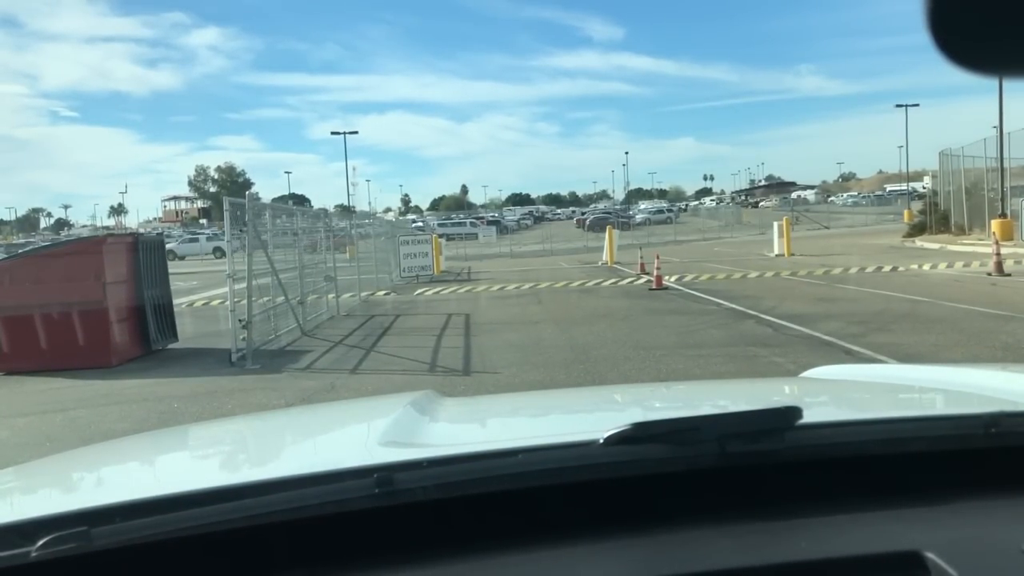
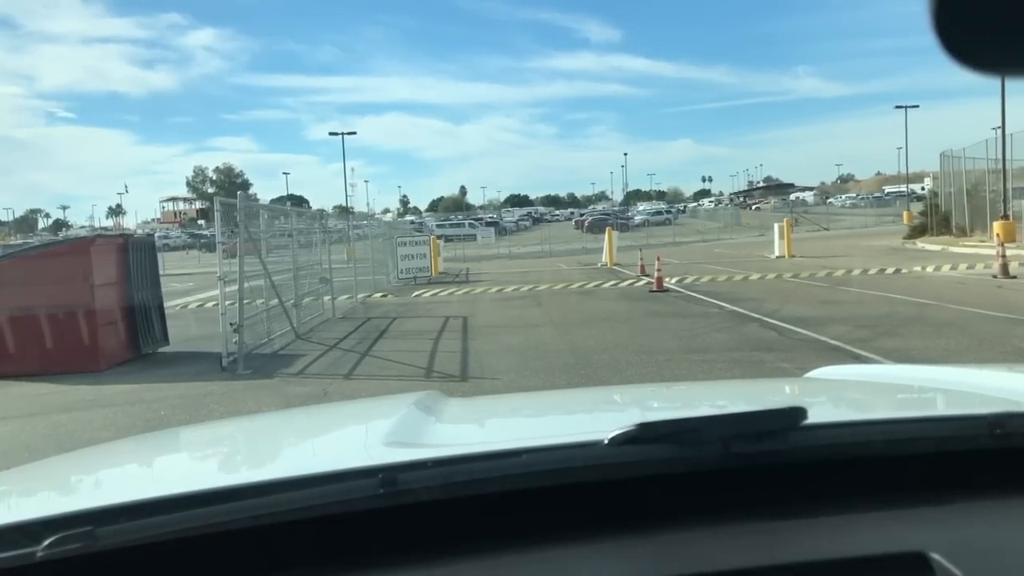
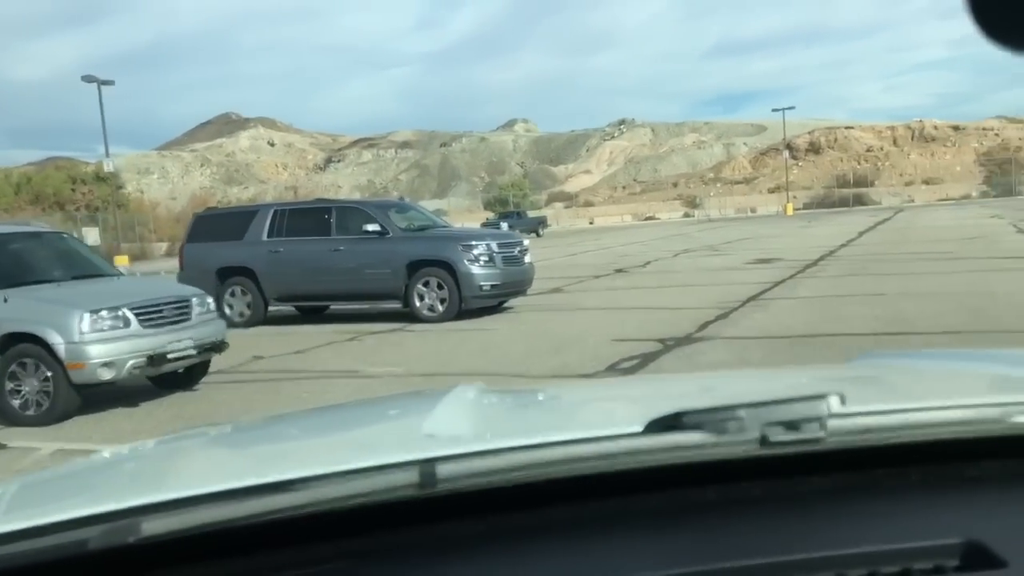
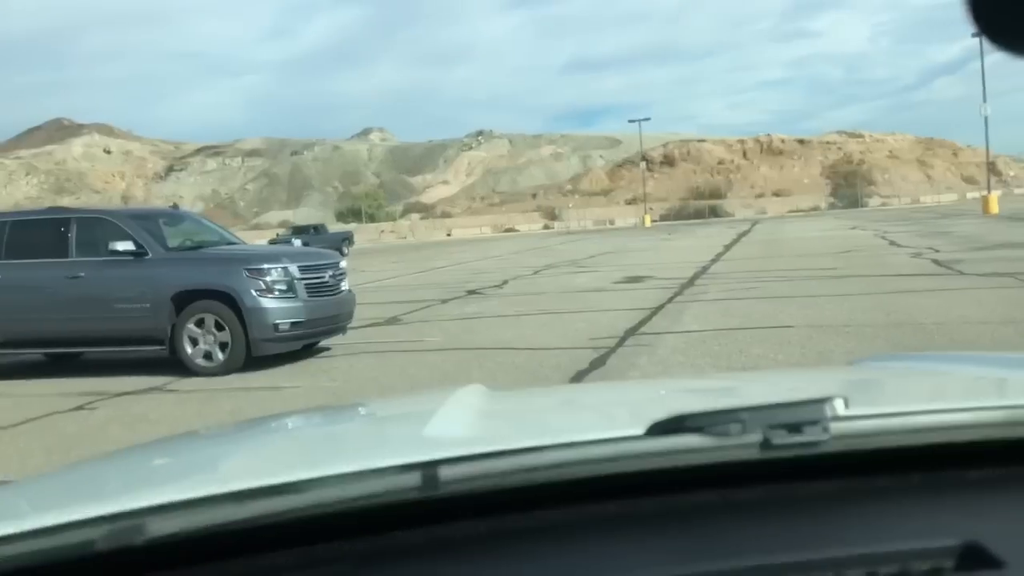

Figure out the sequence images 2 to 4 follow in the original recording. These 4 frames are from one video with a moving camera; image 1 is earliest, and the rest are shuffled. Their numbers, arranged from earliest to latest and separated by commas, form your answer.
2, 3, 4
